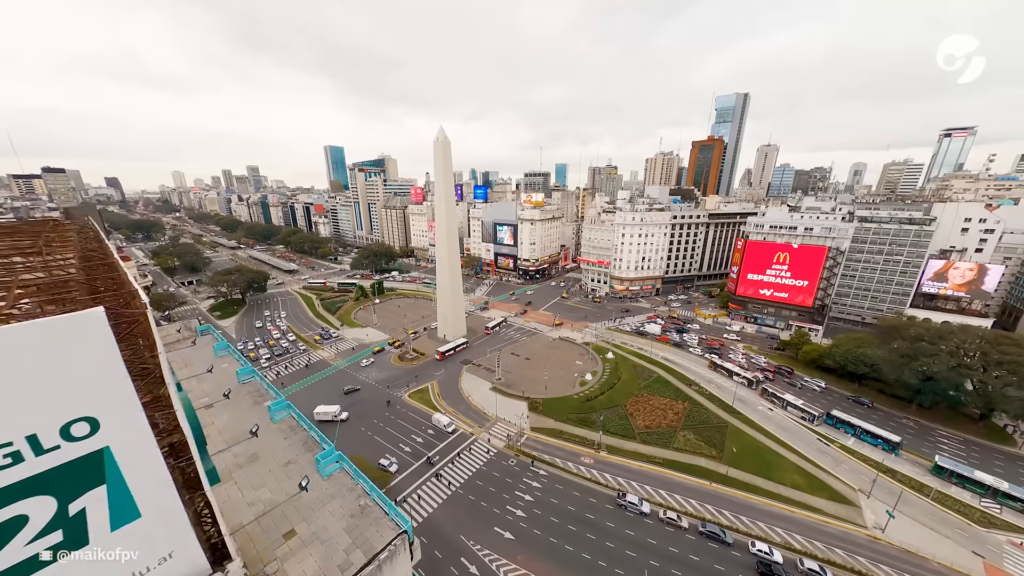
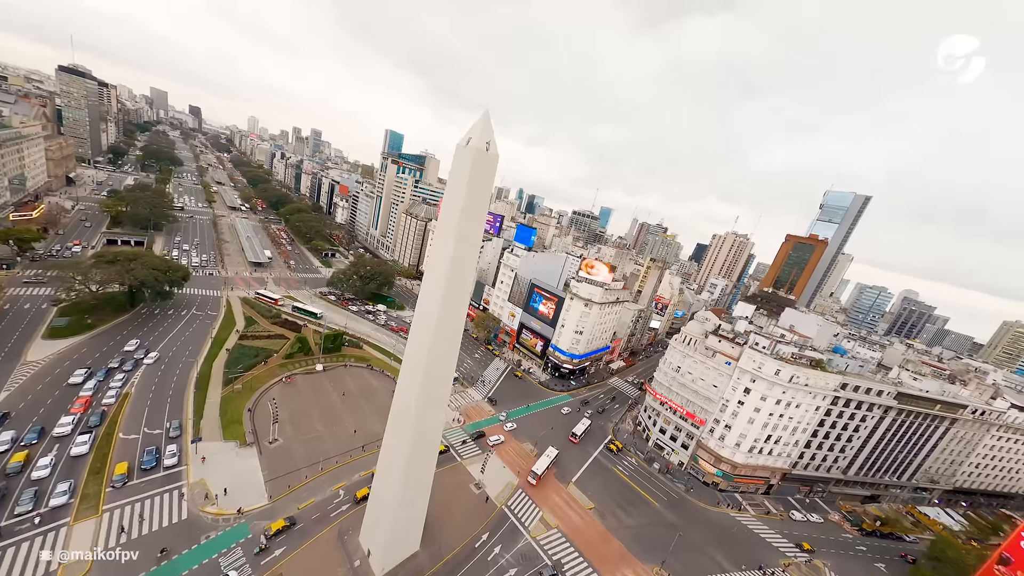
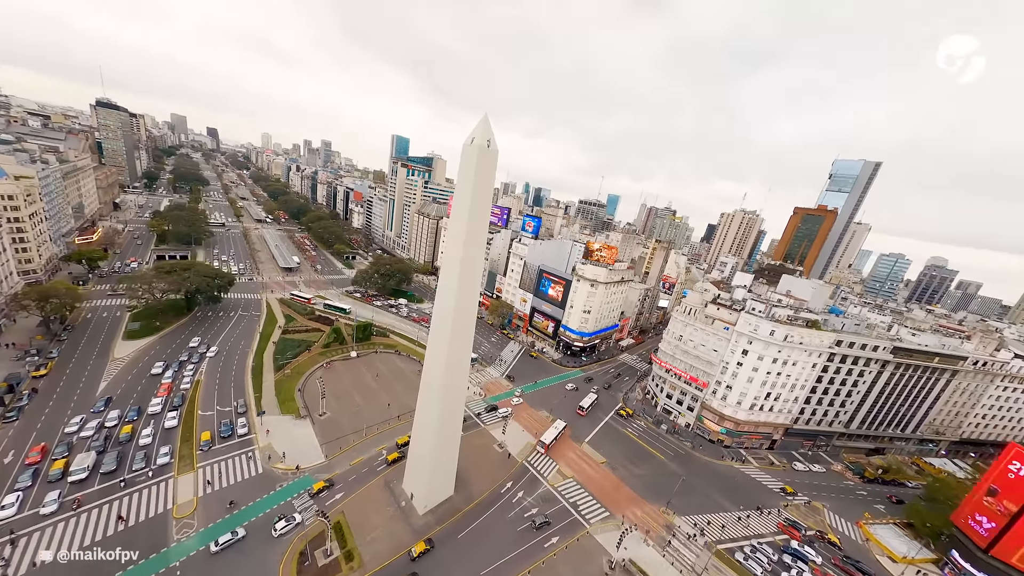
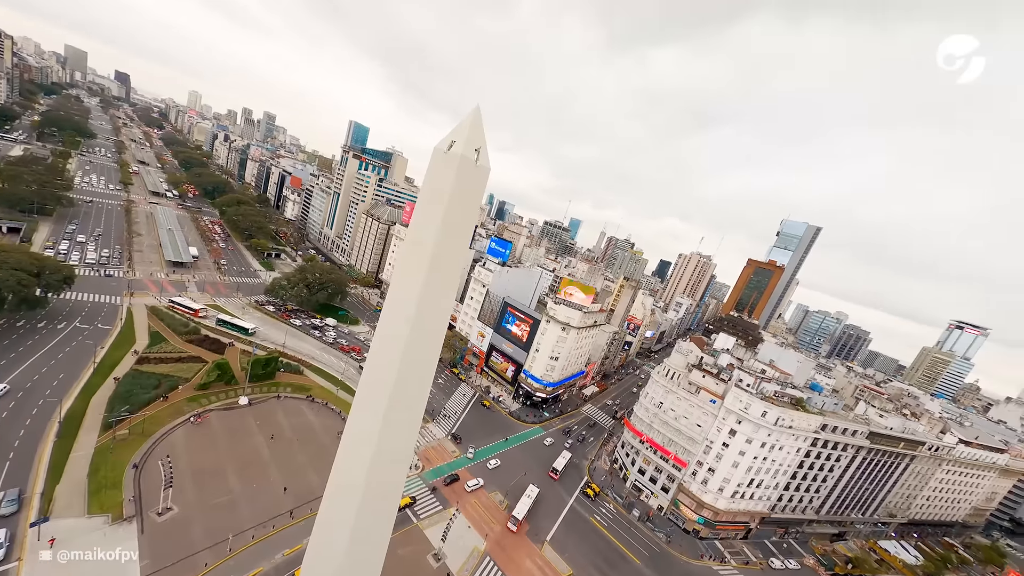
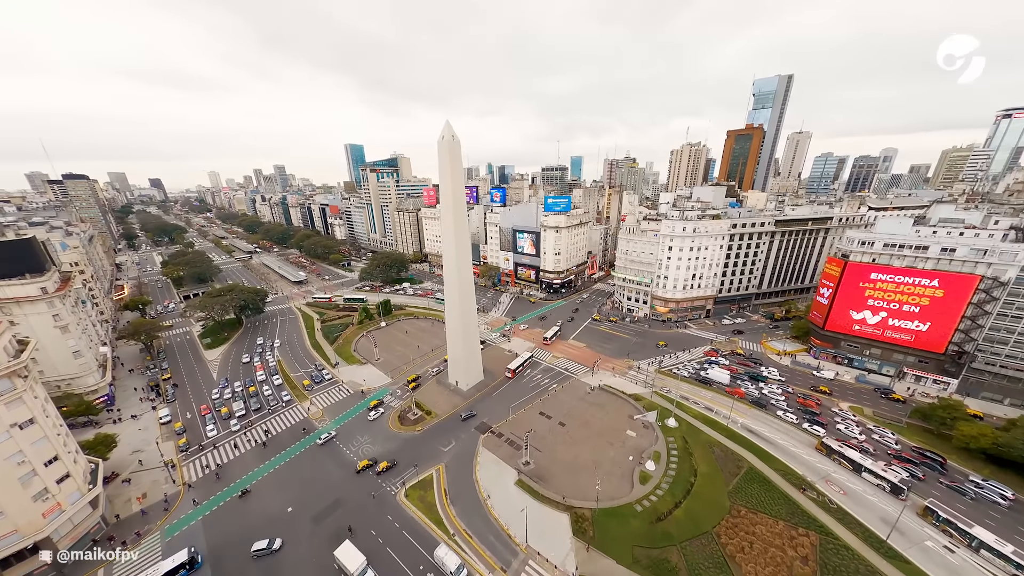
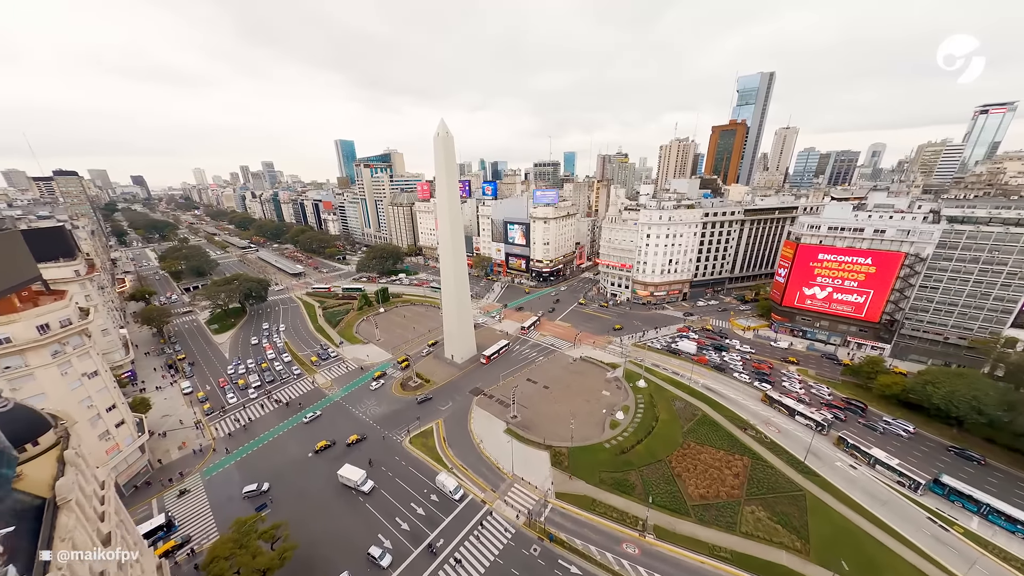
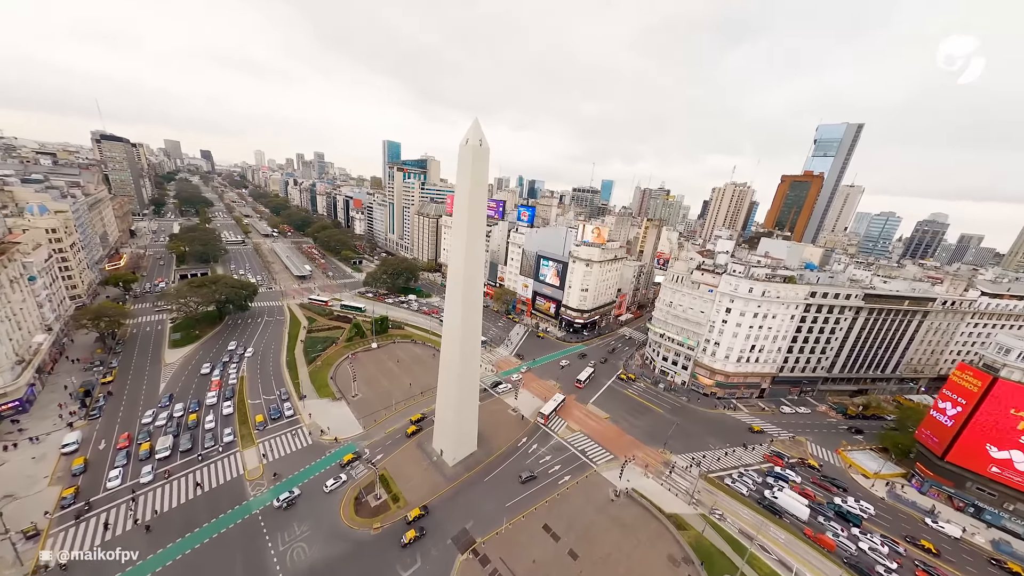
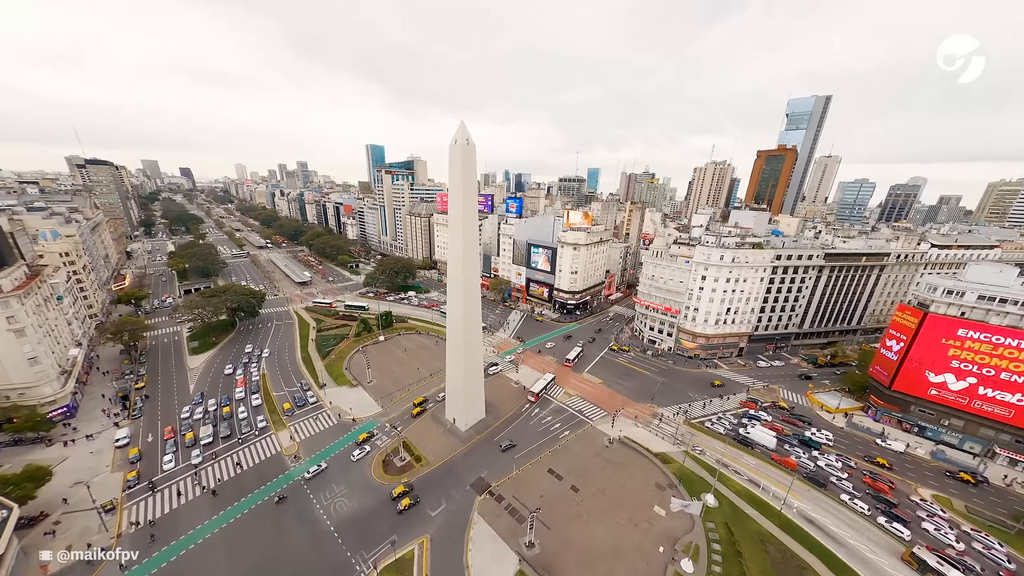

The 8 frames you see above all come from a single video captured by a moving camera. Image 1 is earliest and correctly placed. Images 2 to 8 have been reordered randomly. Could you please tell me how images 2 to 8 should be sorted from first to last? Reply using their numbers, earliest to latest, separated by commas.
6, 5, 8, 7, 3, 2, 4
